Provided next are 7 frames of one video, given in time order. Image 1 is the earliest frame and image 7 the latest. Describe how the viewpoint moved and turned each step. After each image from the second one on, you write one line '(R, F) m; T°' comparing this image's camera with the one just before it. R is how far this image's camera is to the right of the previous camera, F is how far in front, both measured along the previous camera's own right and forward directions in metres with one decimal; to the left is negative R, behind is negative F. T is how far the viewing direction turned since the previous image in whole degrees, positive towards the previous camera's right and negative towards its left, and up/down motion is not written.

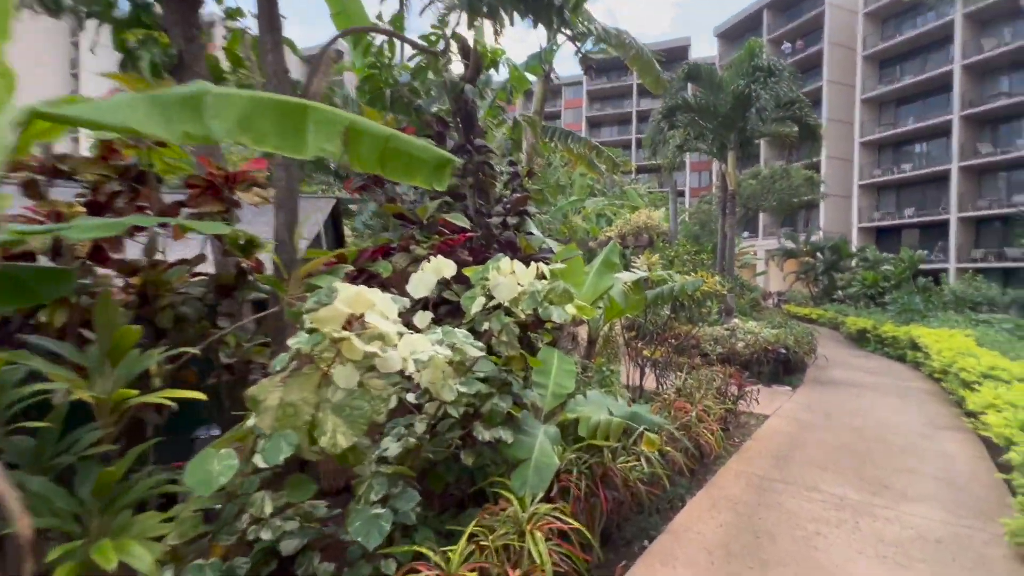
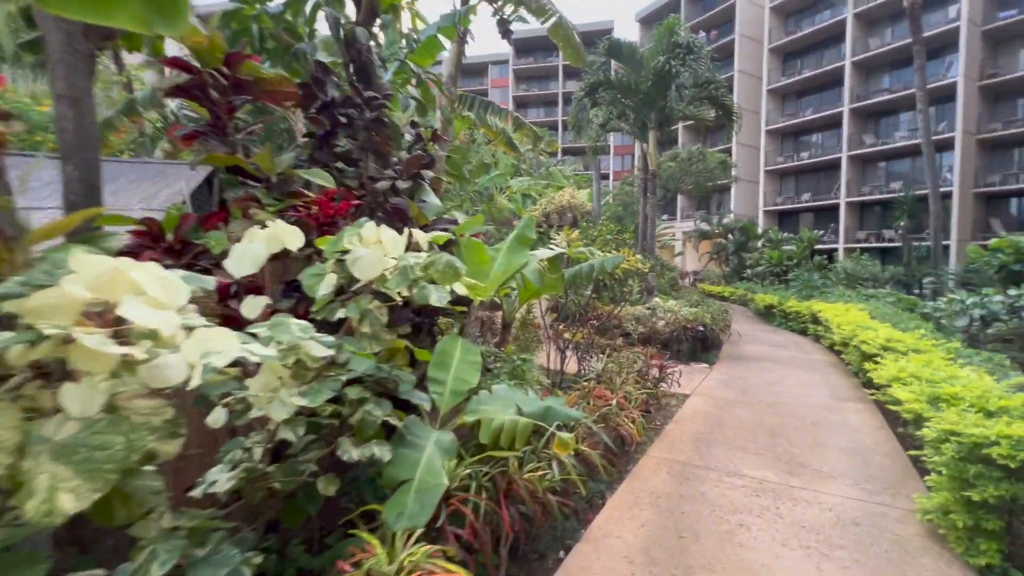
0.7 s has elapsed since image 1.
(+0.2, +0.5) m; +8°
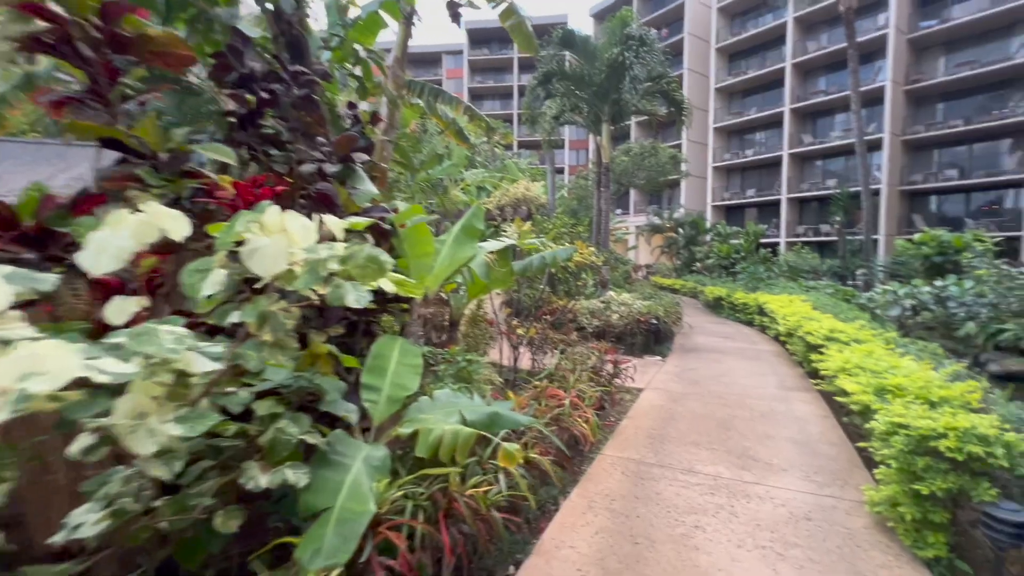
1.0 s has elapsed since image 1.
(+0.1, +0.2) m; +5°
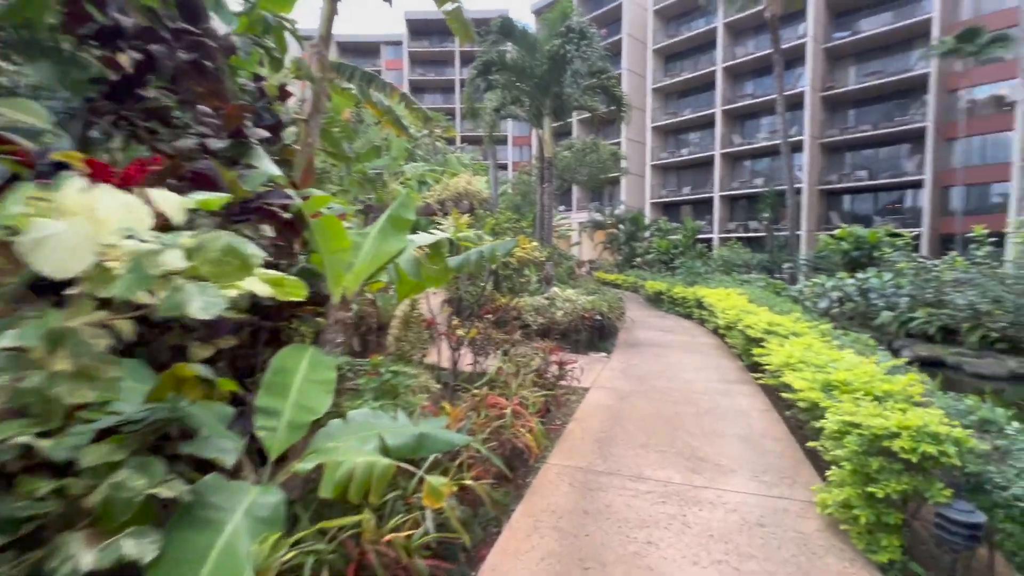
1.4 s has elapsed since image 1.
(+0.1, +0.3) m; +7°
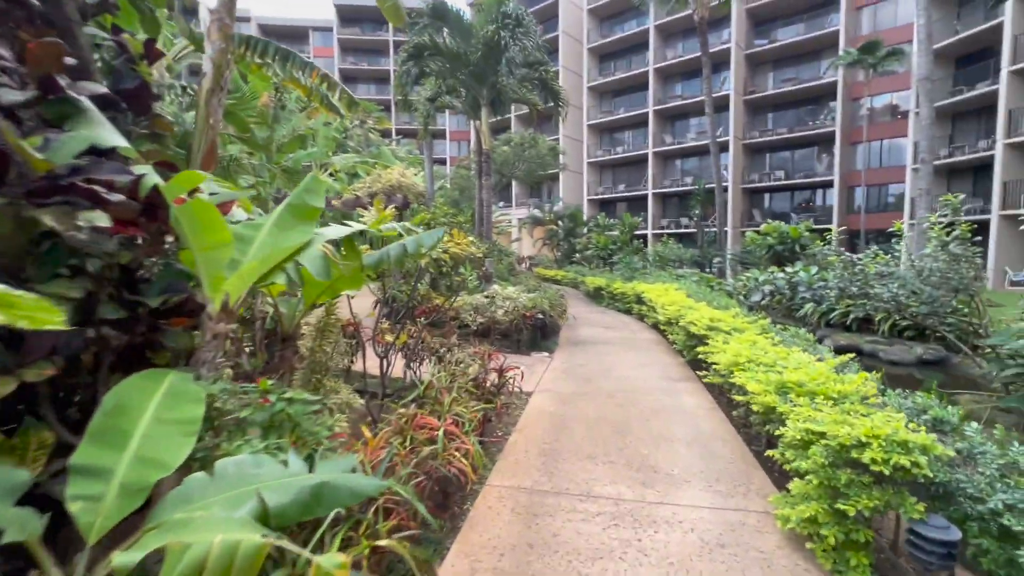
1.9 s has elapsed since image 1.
(+0.1, +0.4) m; +7°
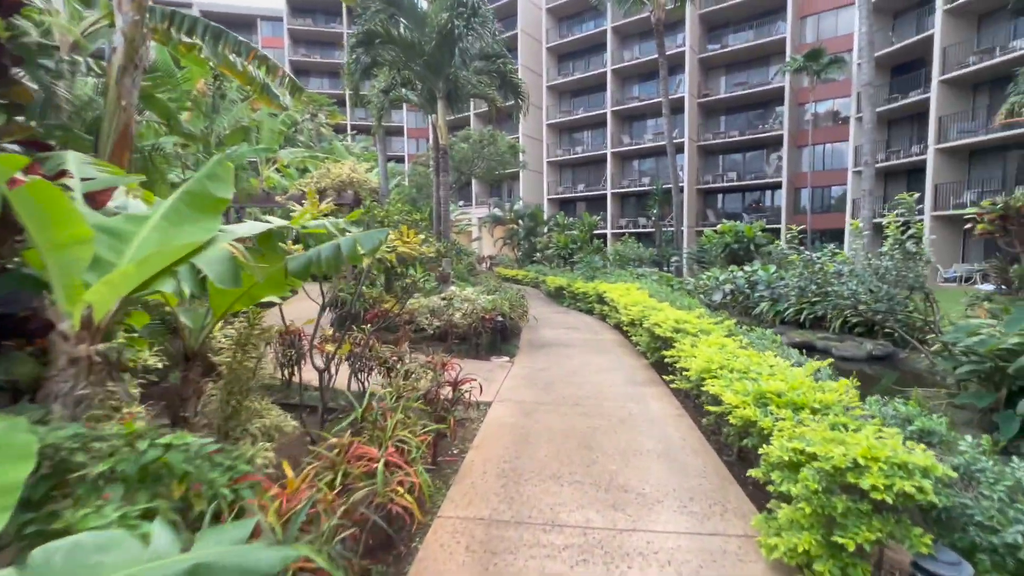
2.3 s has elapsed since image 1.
(0.0, +0.3) m; +5°
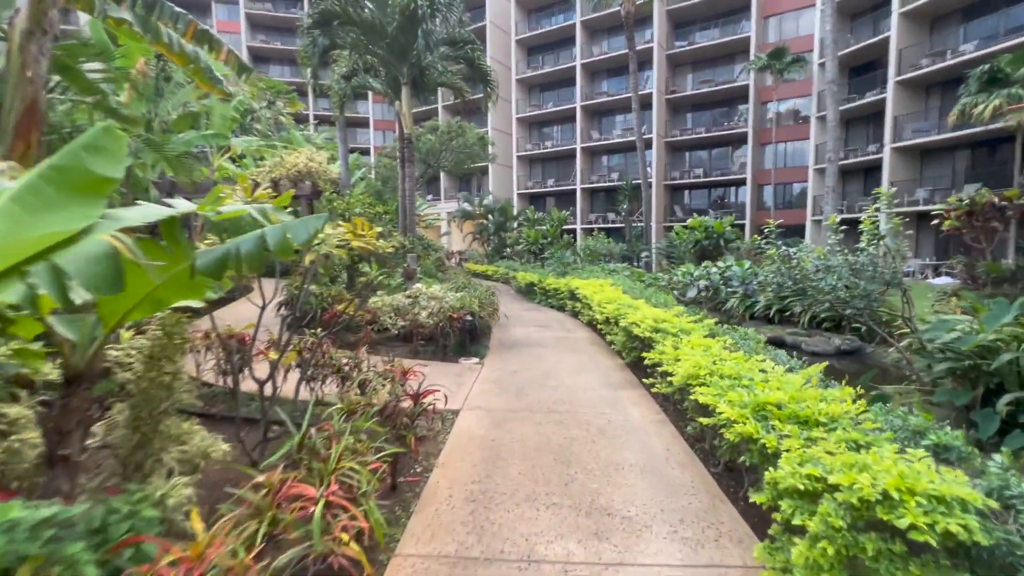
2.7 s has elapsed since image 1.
(0.0, +0.4) m; +4°
